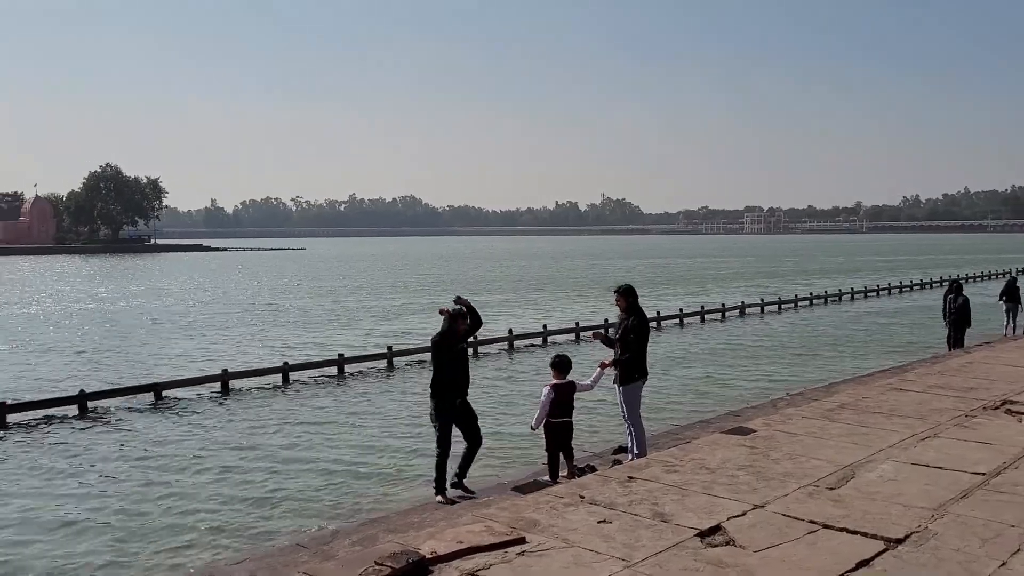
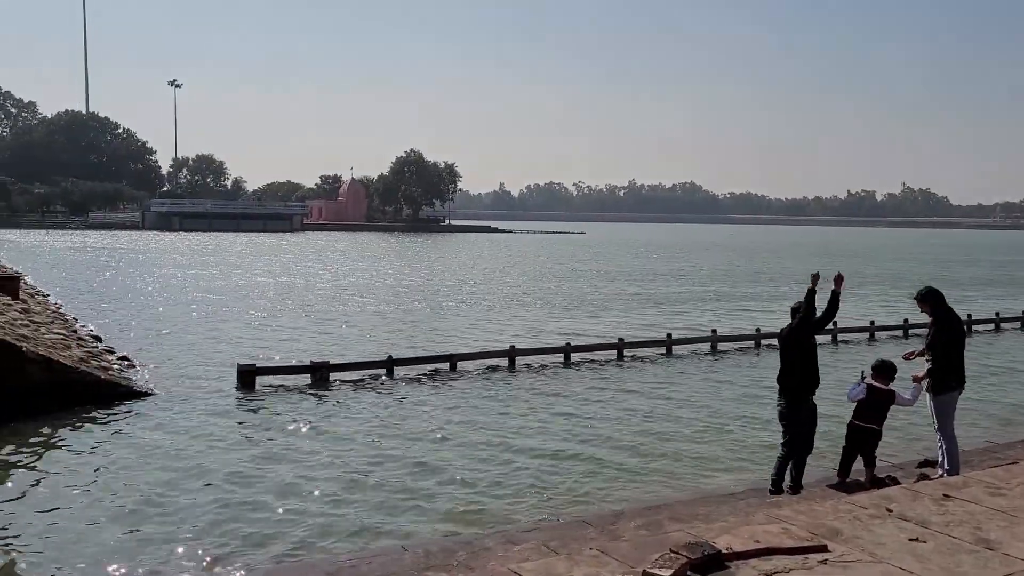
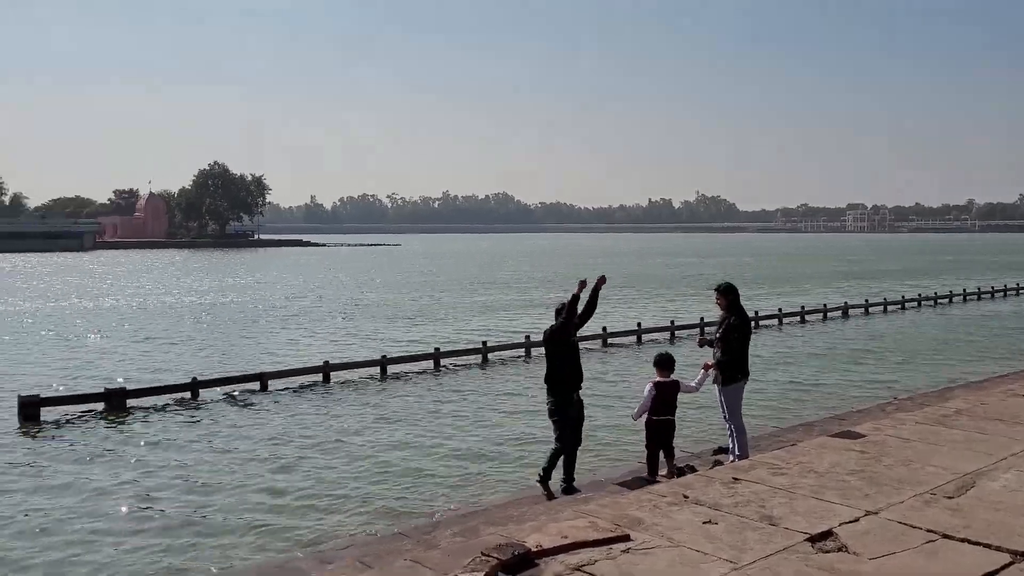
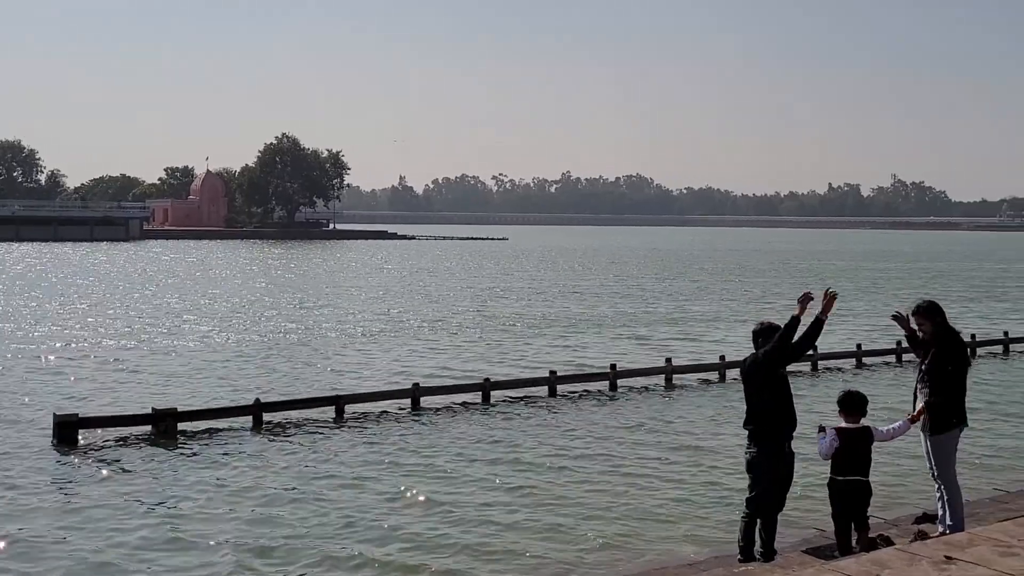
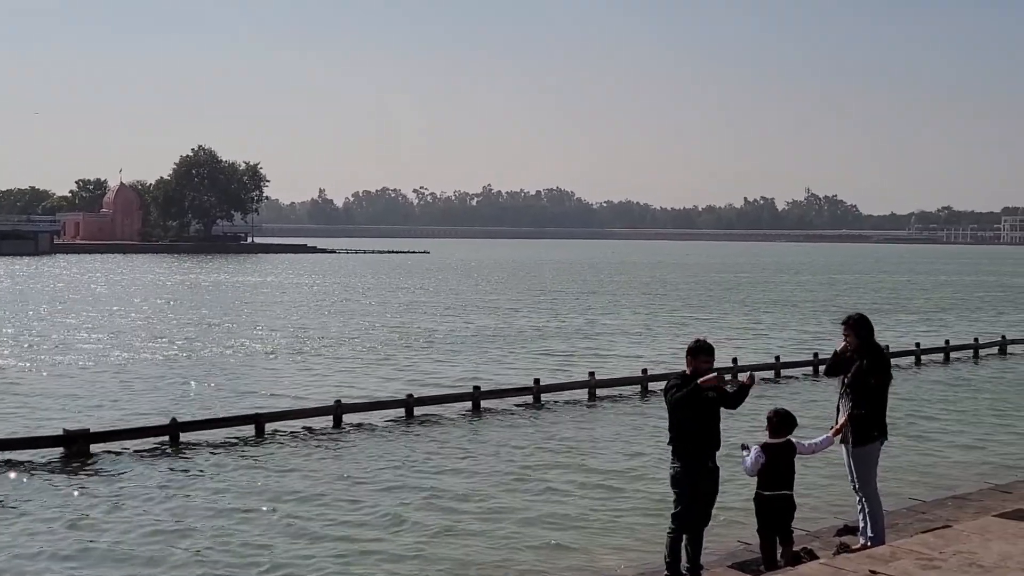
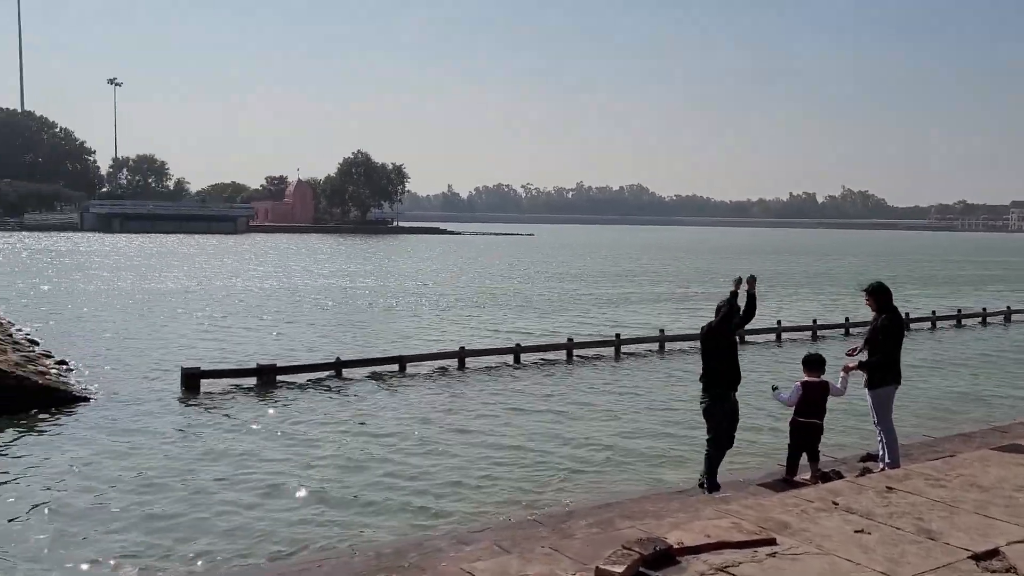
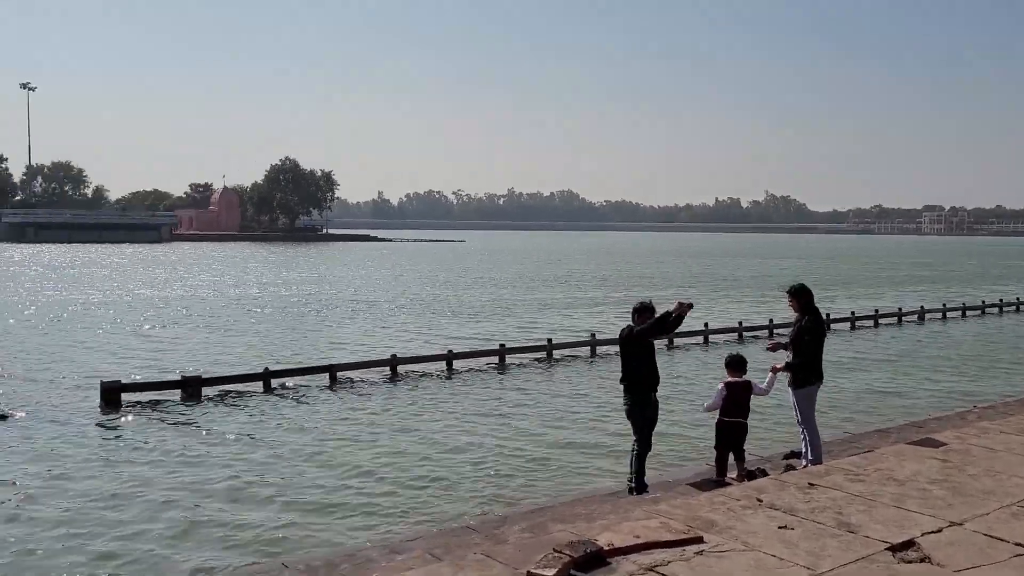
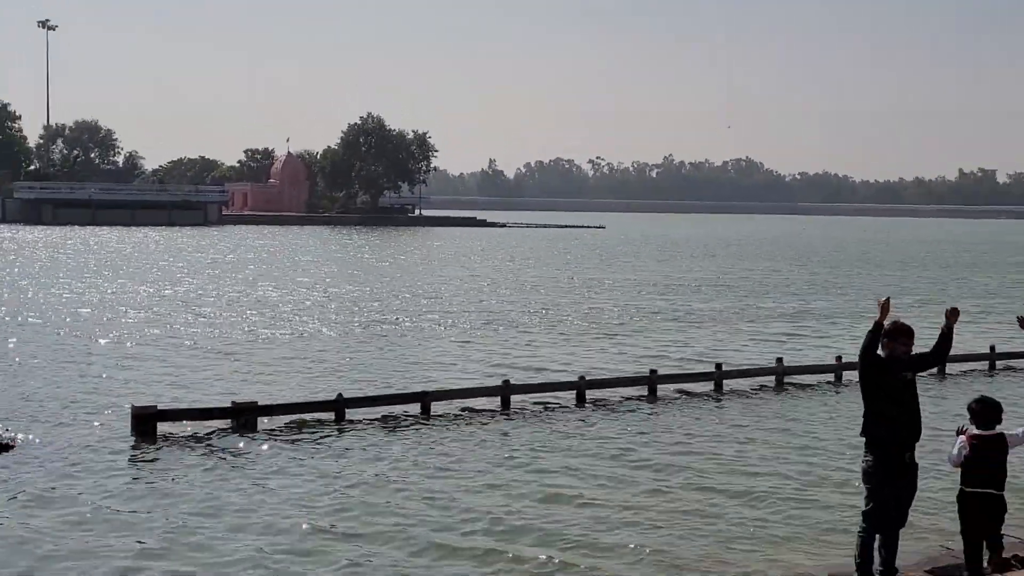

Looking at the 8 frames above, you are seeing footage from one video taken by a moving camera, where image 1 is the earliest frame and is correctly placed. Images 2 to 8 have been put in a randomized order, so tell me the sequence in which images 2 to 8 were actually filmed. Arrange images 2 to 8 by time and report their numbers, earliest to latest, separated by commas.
3, 7, 6, 2, 8, 4, 5
